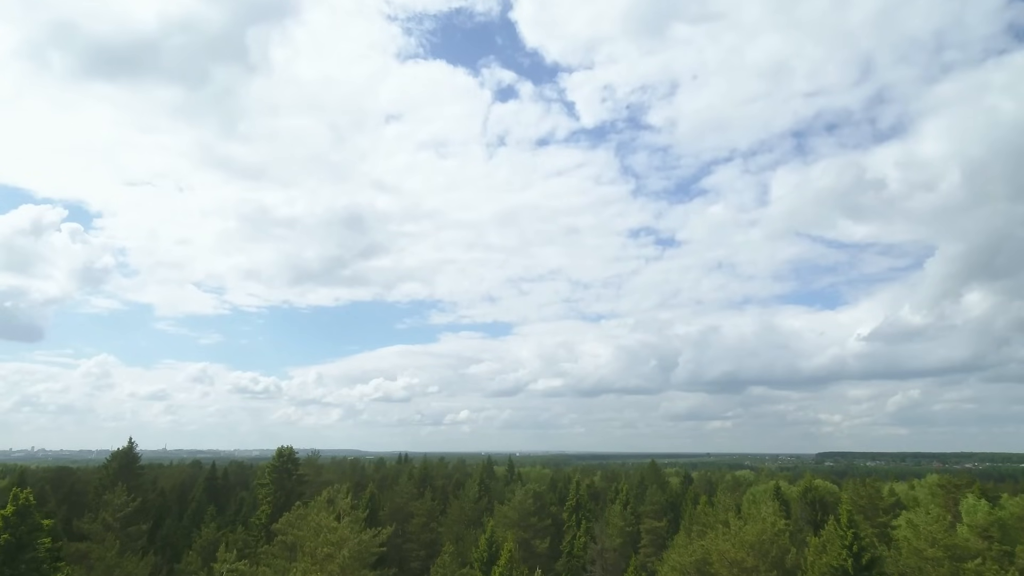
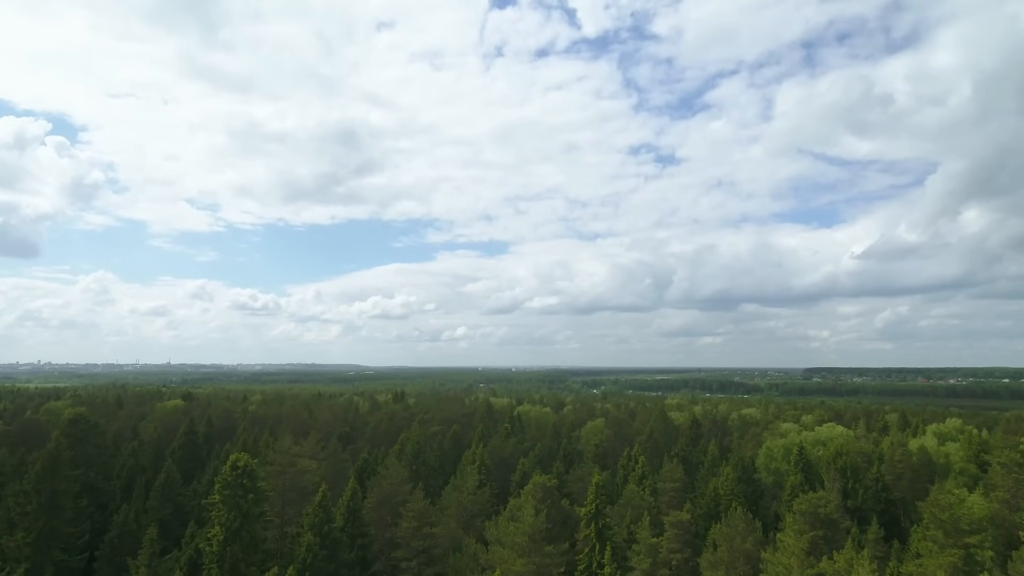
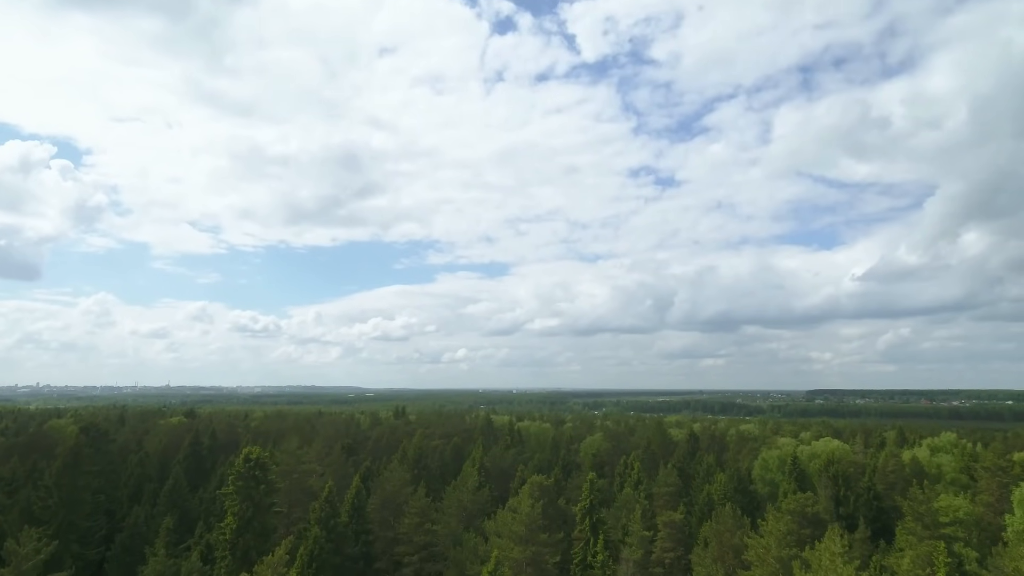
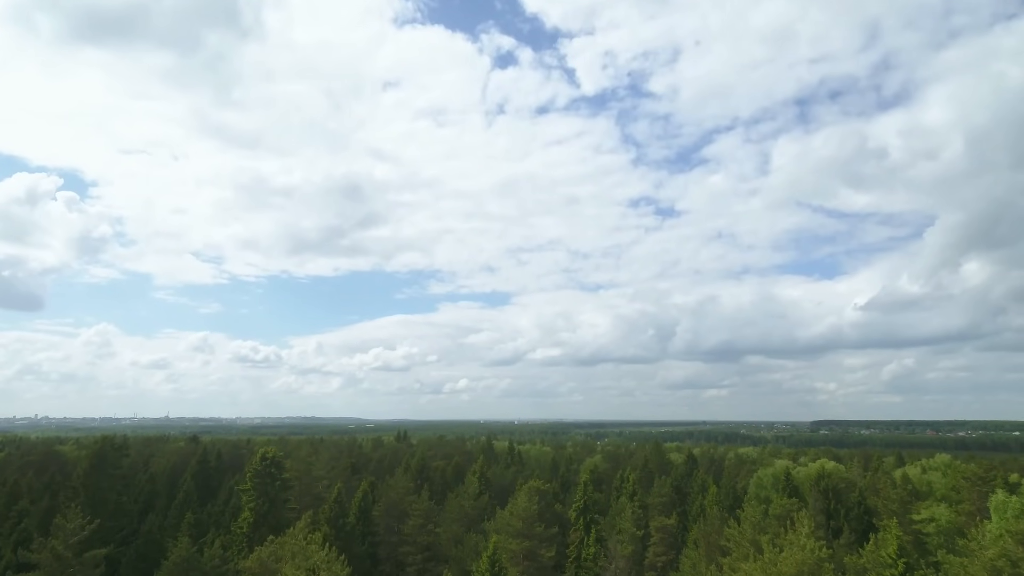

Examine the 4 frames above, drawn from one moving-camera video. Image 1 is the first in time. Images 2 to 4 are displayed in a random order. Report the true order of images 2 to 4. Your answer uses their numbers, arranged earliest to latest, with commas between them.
4, 3, 2
